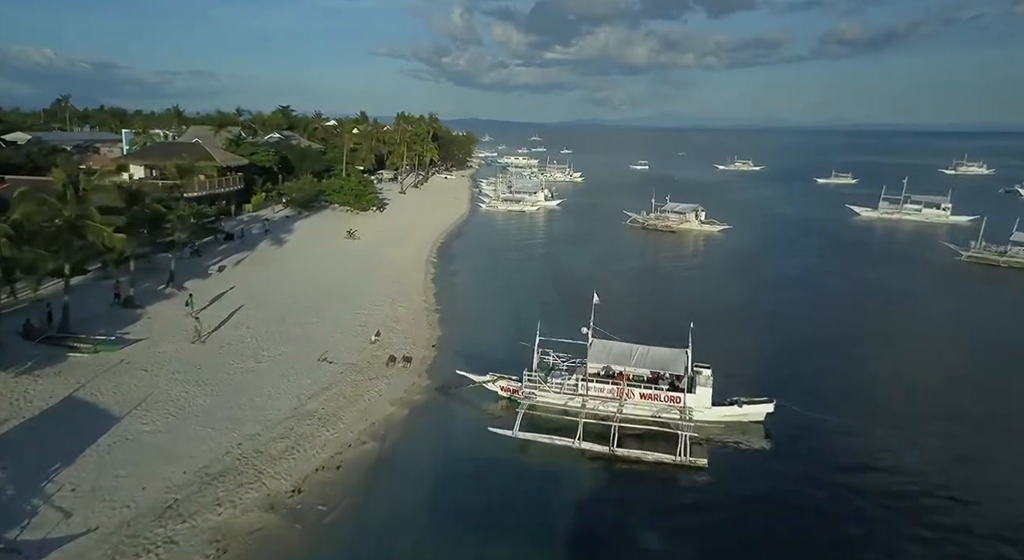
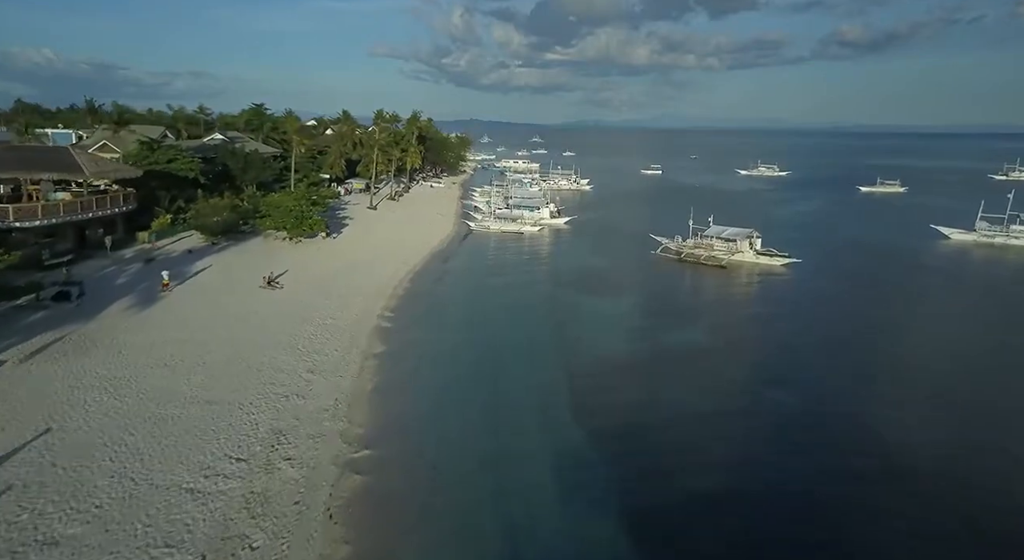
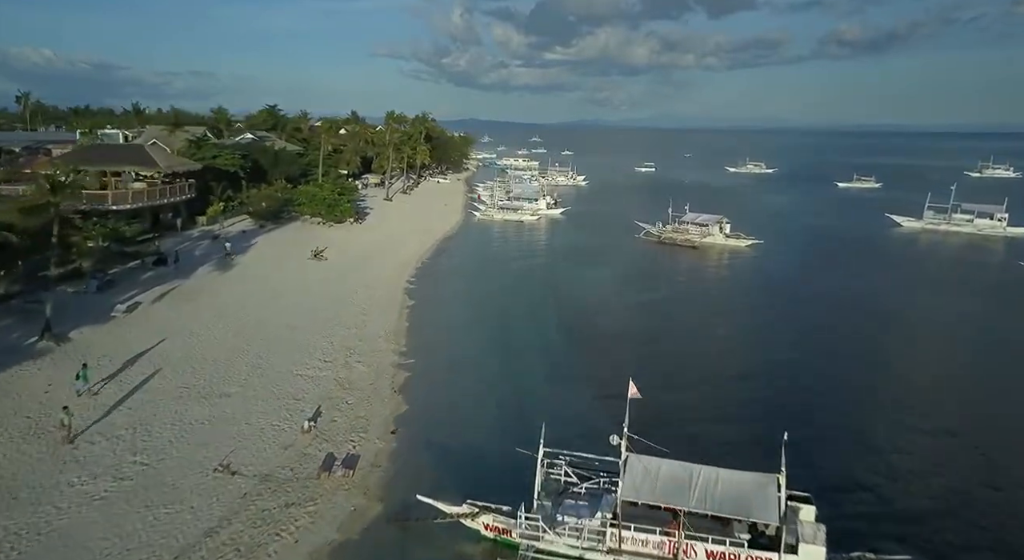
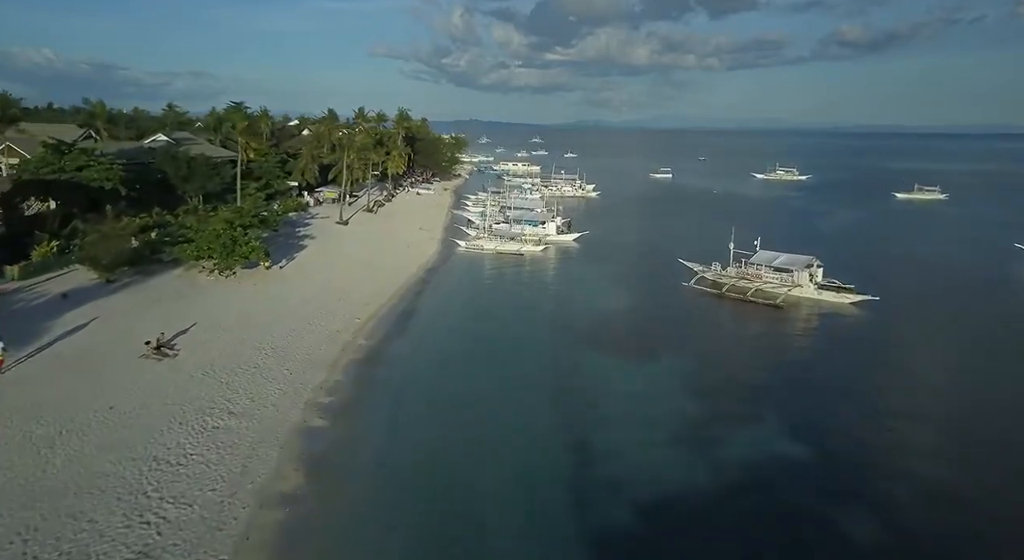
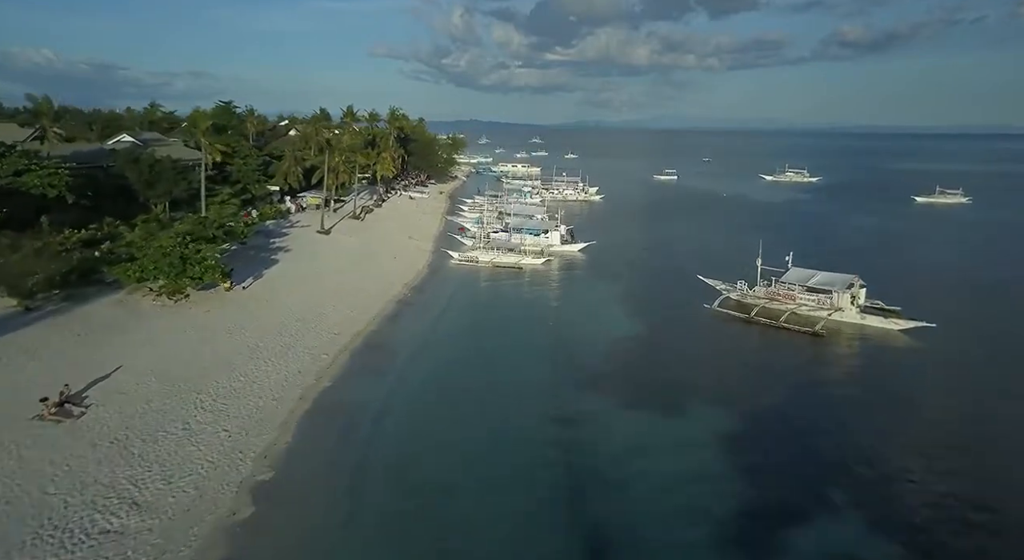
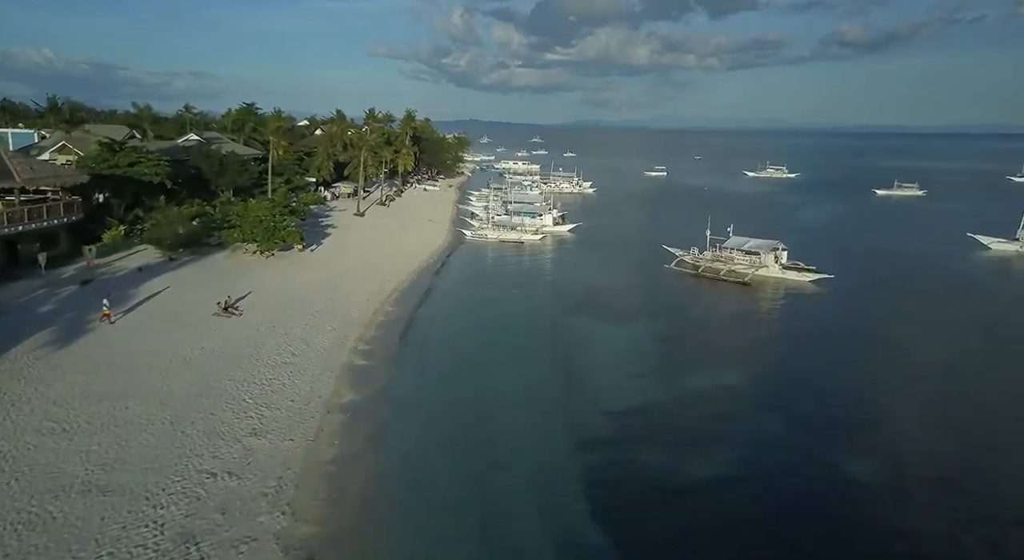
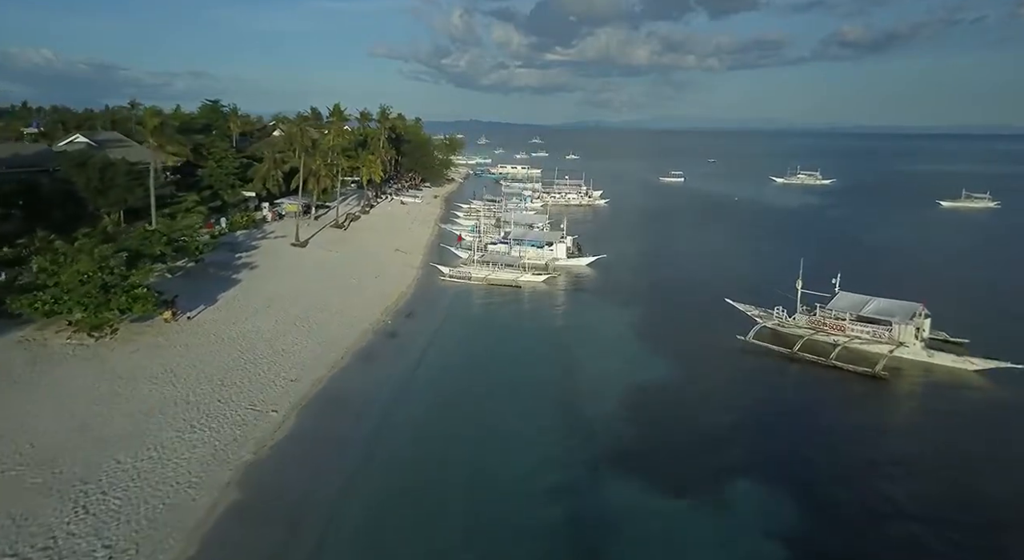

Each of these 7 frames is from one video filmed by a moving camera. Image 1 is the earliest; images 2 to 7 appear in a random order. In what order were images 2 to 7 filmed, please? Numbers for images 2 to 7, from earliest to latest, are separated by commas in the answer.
3, 2, 6, 4, 5, 7
